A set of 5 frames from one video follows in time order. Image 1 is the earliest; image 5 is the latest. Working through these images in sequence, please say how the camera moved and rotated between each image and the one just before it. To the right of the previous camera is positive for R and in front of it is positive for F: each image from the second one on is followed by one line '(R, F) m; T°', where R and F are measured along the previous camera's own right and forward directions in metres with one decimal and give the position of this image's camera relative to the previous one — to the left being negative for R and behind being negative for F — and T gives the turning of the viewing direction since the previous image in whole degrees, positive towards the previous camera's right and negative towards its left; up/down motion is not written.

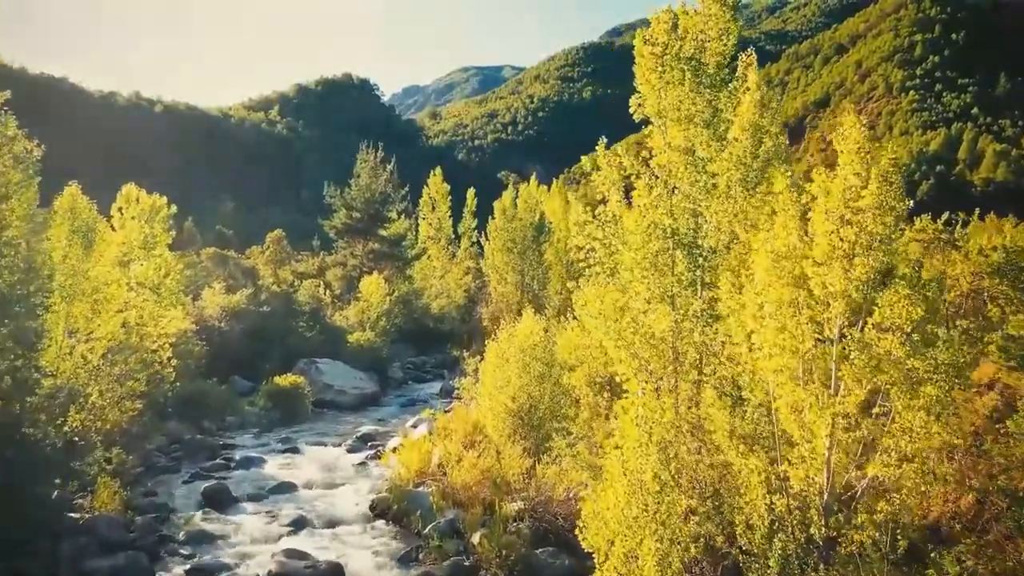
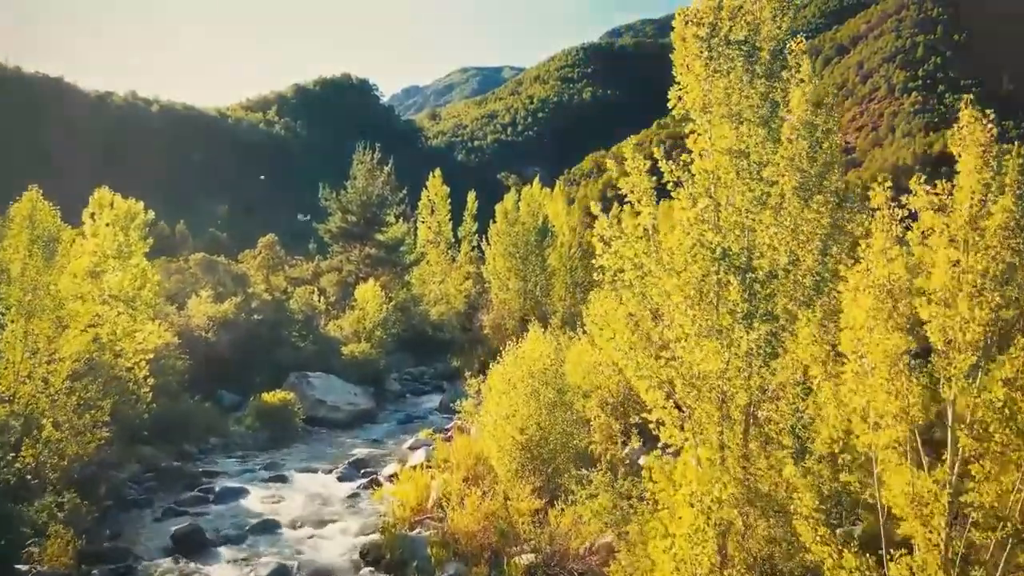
(-0.2, +2.0) m; 0°
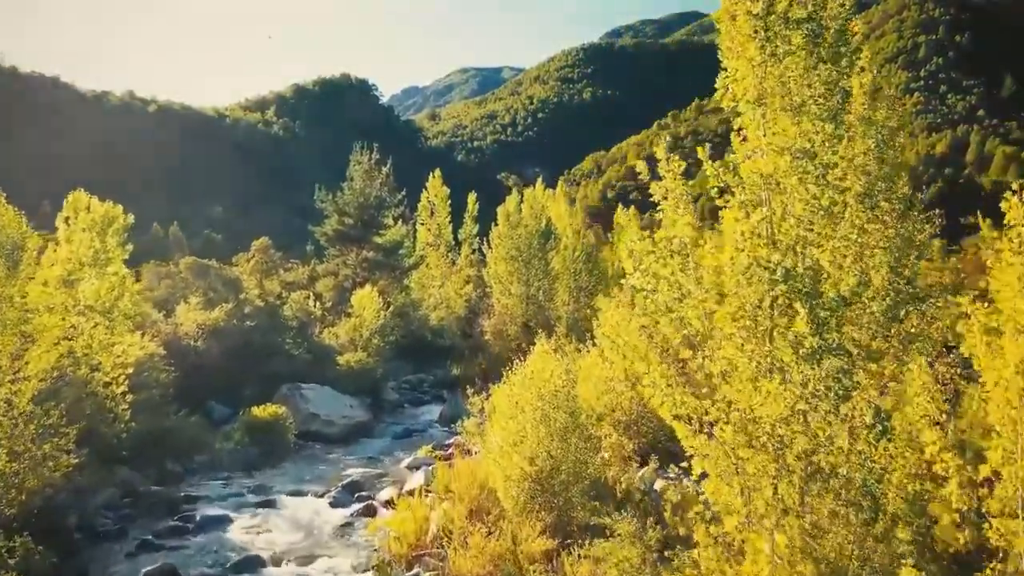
(-0.2, +1.6) m; 0°
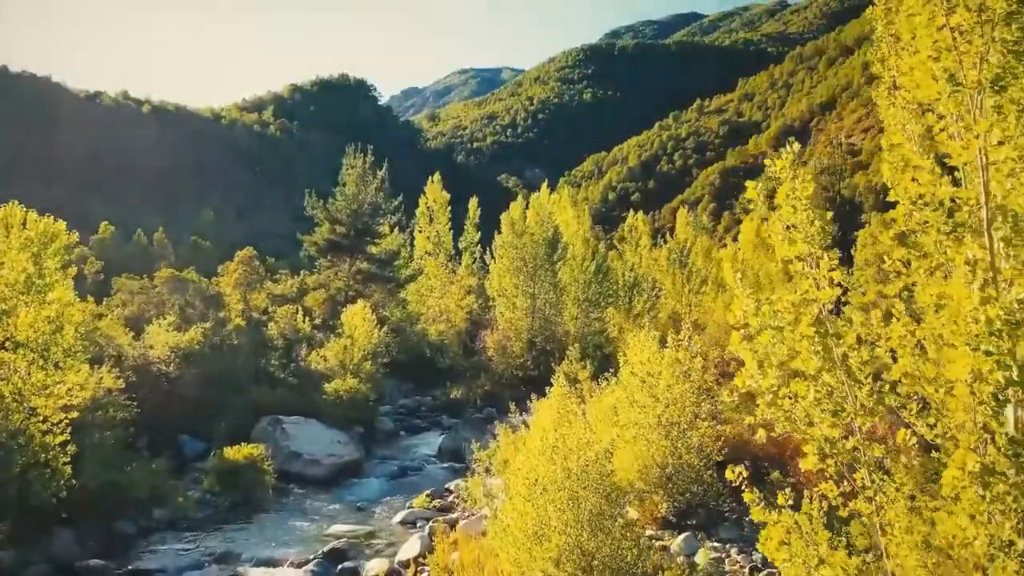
(-0.3, +3.4) m; 0°
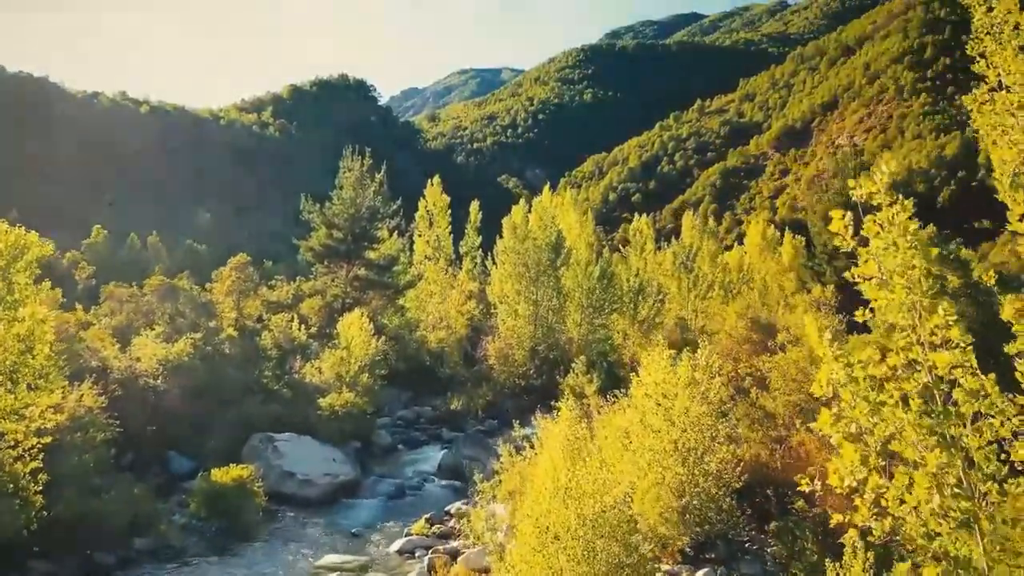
(-0.1, +1.3) m; 0°
